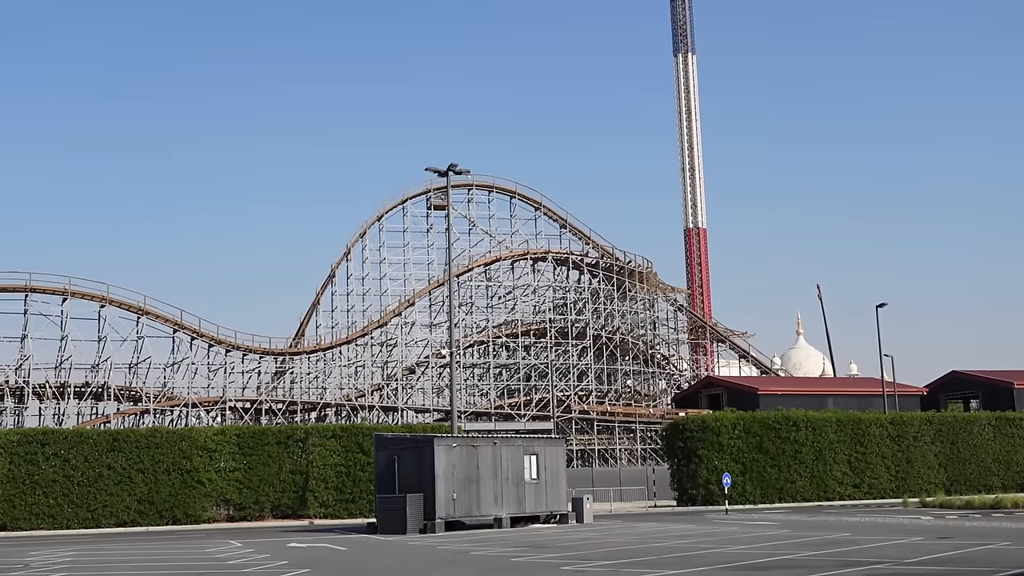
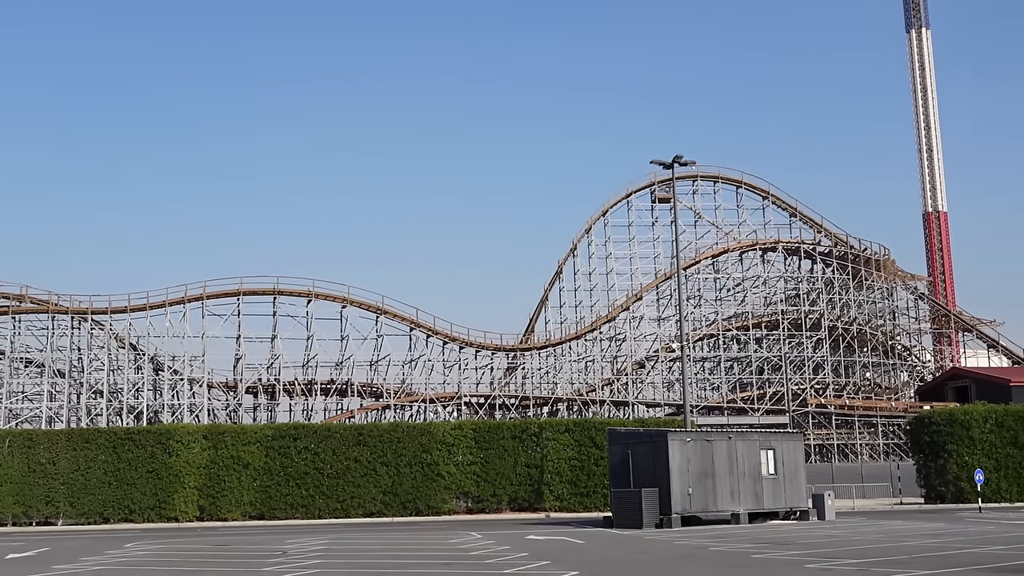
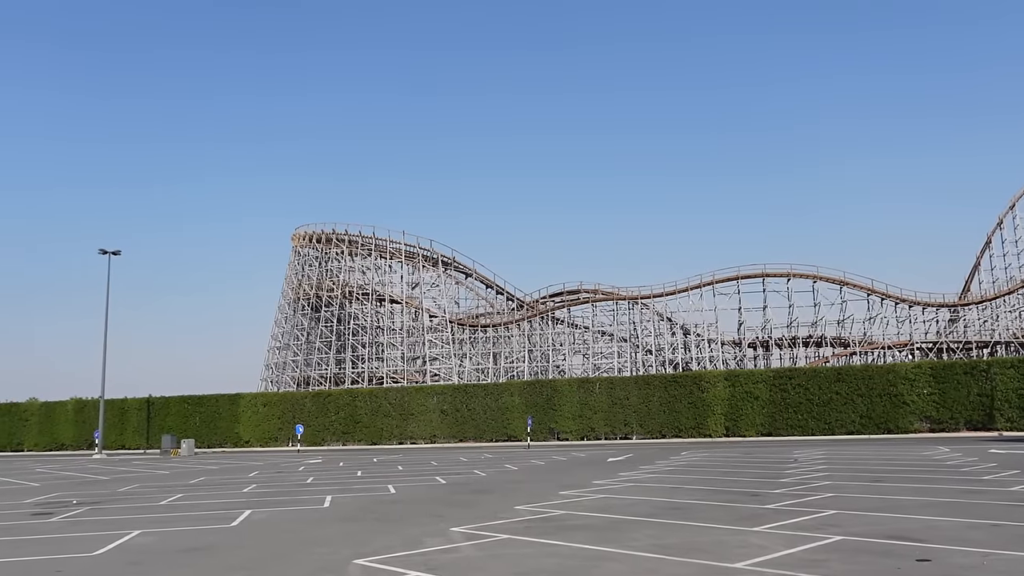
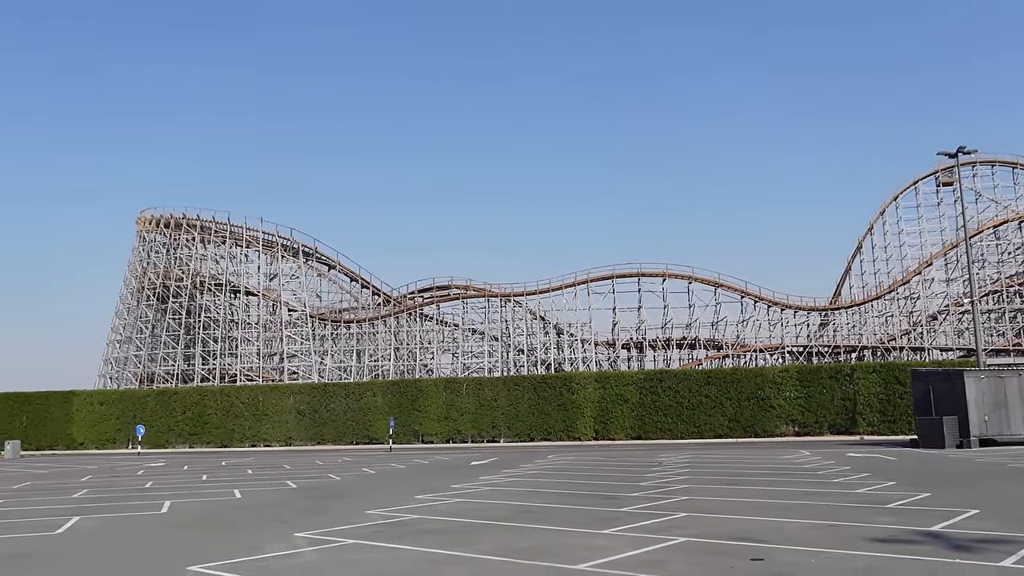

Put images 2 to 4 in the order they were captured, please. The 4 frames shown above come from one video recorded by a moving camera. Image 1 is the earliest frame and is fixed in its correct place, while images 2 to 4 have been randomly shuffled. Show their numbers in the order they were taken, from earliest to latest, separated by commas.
2, 4, 3
